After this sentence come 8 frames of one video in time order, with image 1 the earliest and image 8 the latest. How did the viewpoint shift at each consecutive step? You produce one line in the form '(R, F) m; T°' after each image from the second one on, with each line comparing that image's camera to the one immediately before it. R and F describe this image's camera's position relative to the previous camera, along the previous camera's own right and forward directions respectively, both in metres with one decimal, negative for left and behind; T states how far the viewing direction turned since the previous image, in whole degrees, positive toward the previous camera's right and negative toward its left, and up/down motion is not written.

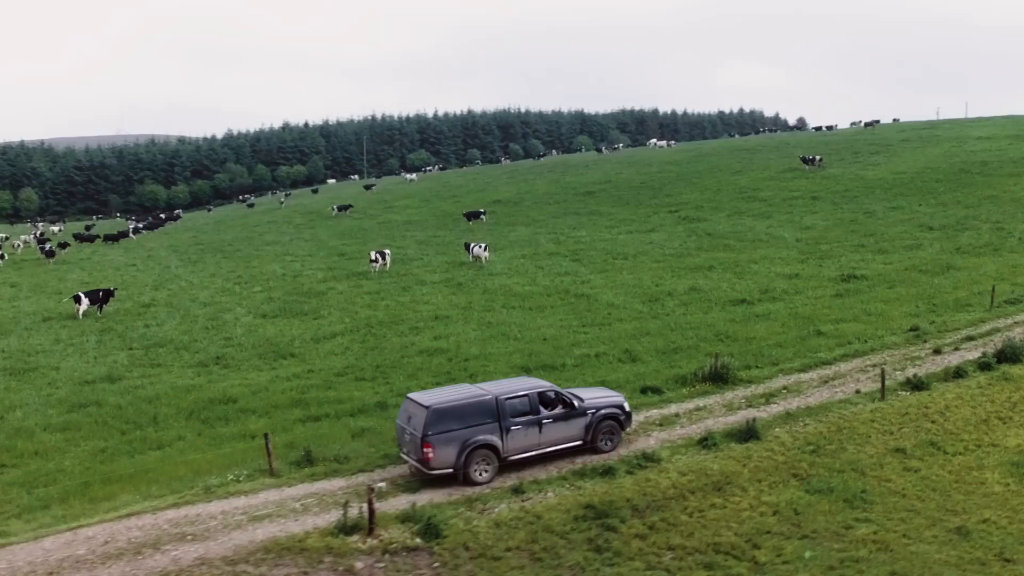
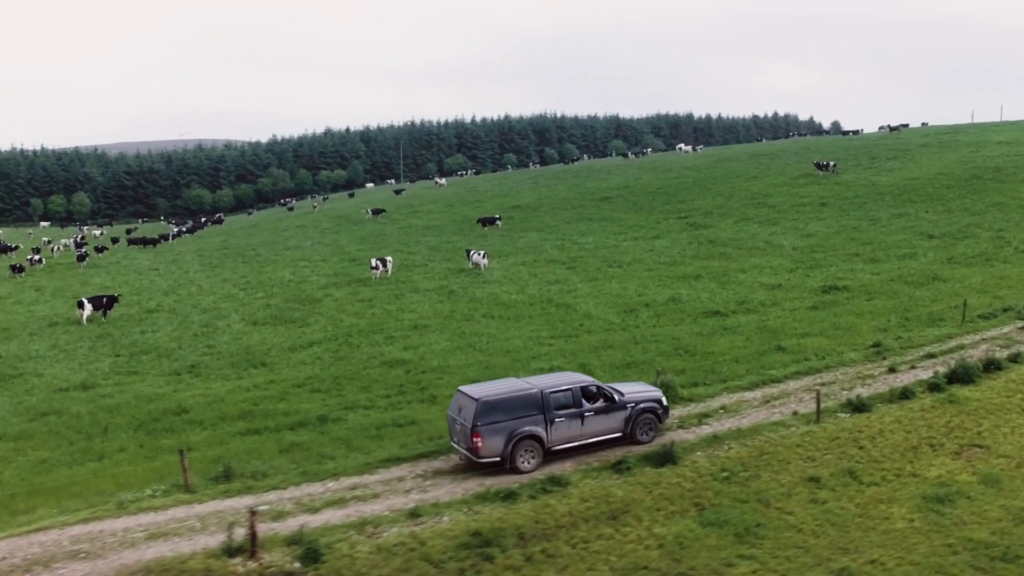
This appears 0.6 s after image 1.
(+3.7, +0.7) m; -4°
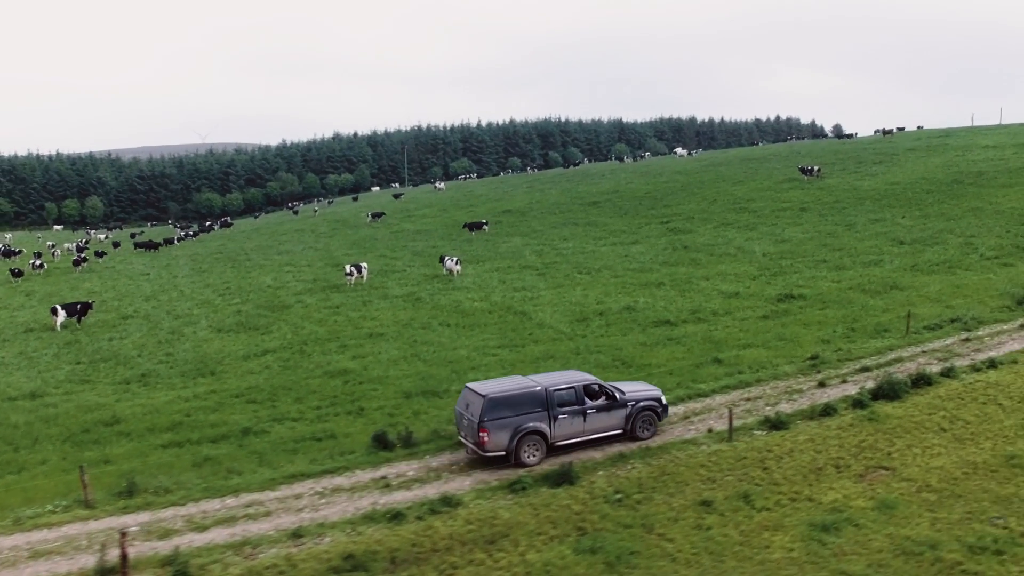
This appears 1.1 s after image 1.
(+3.1, +0.7) m; -2°
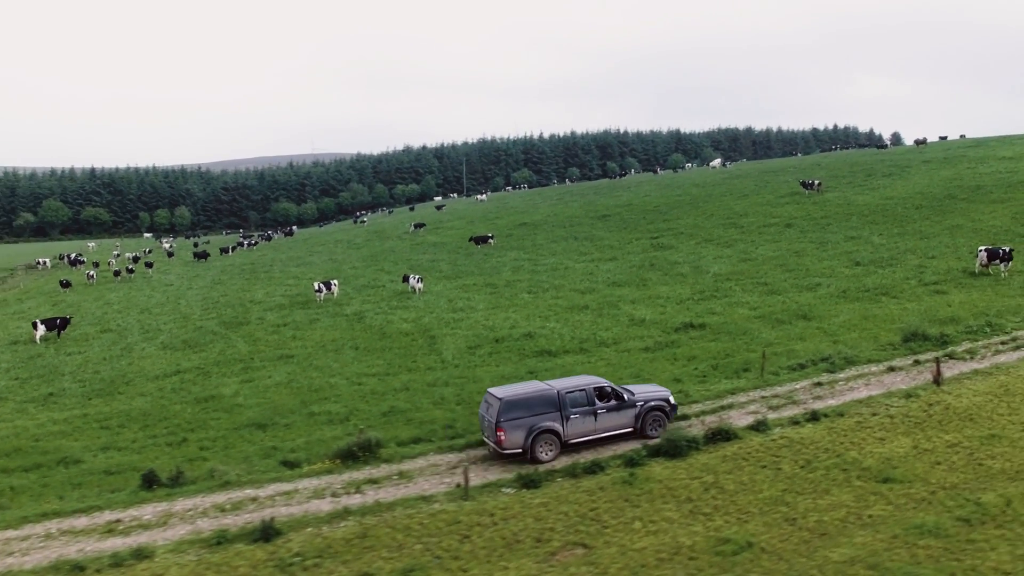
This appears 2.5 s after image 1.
(+8.9, +2.6) m; -8°
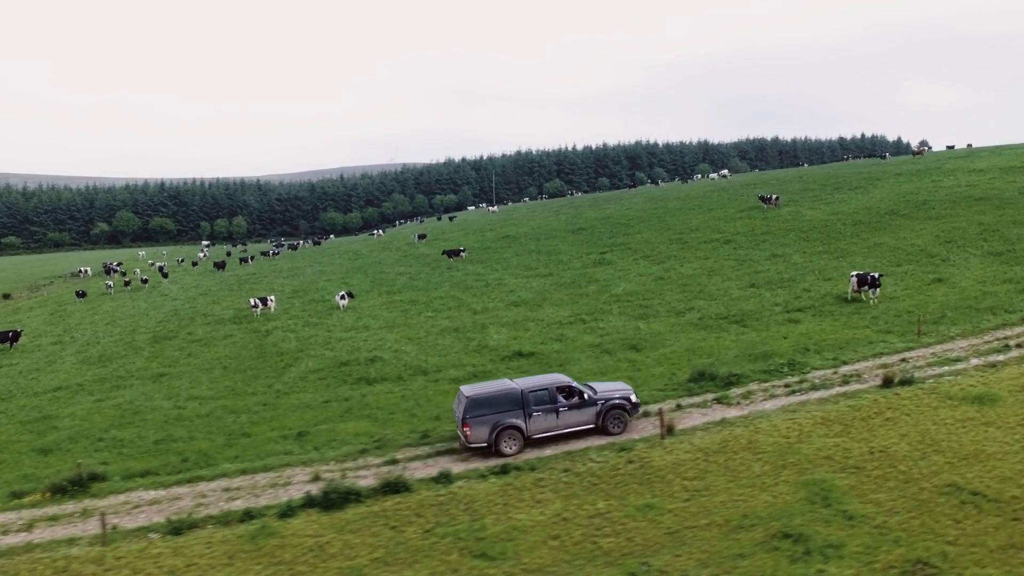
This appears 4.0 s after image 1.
(+9.3, +2.5) m; -6°
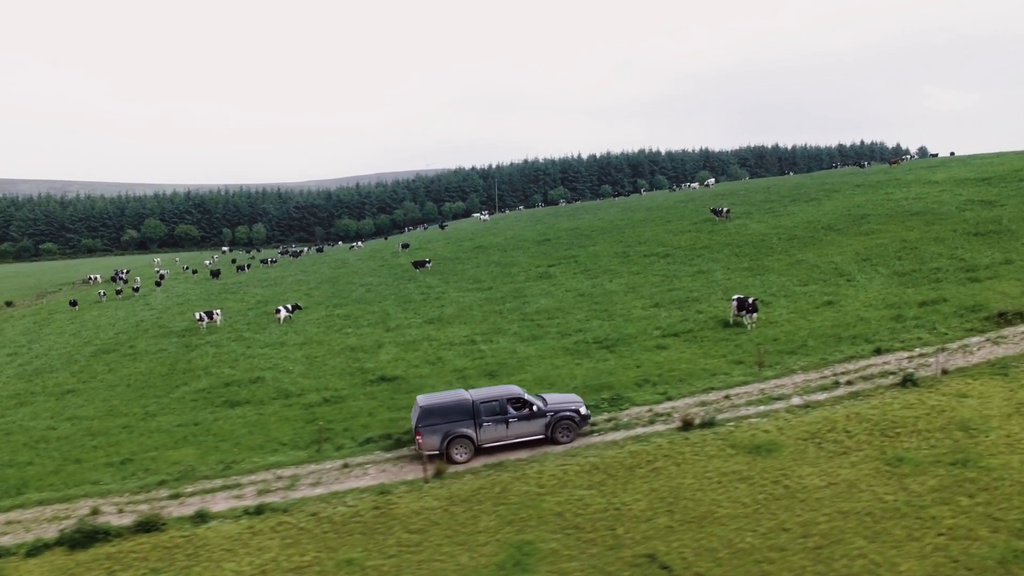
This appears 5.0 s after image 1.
(+5.7, +1.4) m; -3°
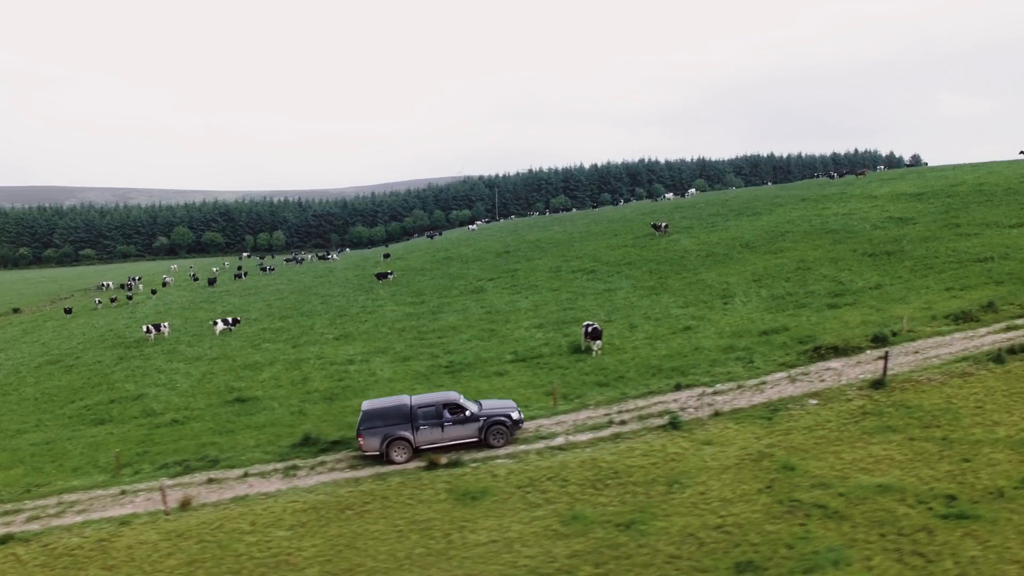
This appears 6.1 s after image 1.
(+6.0, +1.0) m; -3°
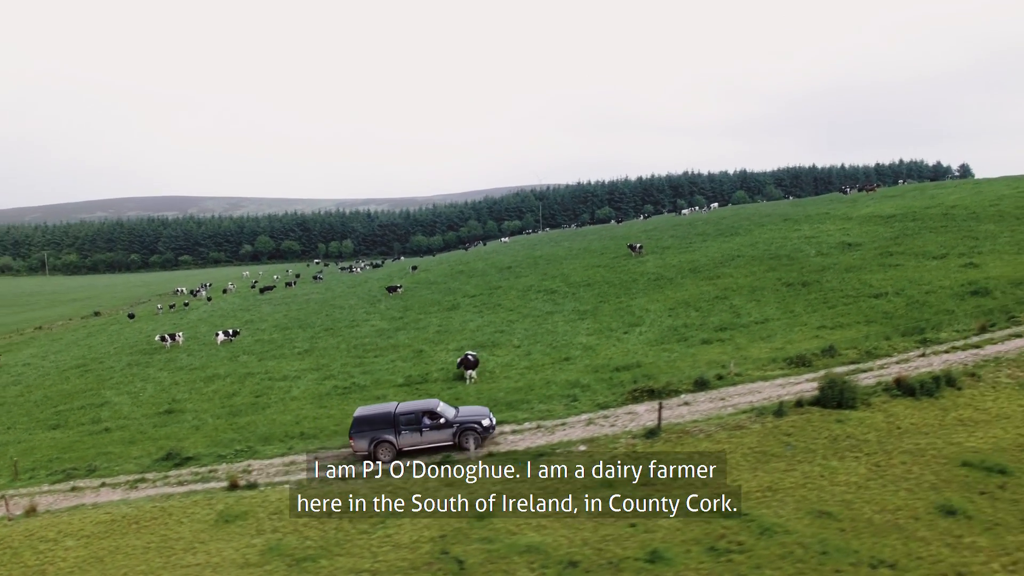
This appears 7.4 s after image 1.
(+6.3, +0.2) m; -7°
